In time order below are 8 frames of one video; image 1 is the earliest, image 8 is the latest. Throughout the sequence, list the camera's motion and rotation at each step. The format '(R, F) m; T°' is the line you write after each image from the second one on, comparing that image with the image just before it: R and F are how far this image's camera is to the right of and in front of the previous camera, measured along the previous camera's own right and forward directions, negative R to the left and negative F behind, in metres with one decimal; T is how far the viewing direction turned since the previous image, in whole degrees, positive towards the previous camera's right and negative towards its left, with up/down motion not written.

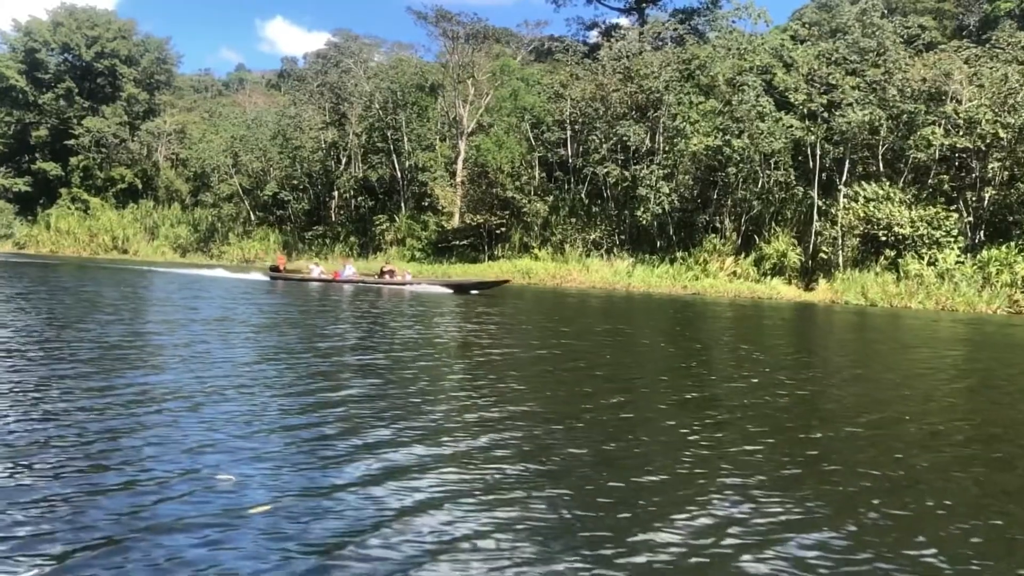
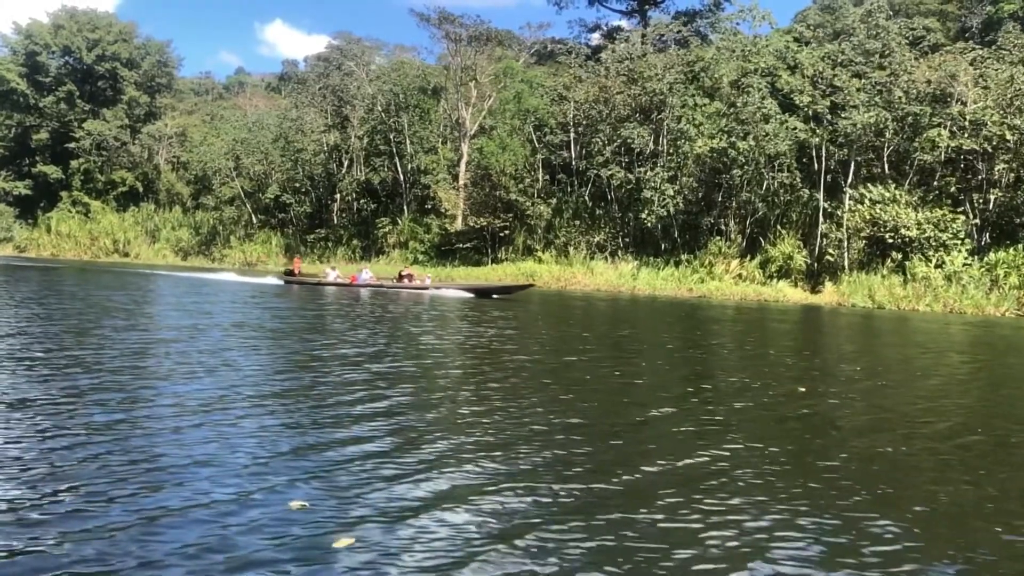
(-0.2, +0.1) m; 0°
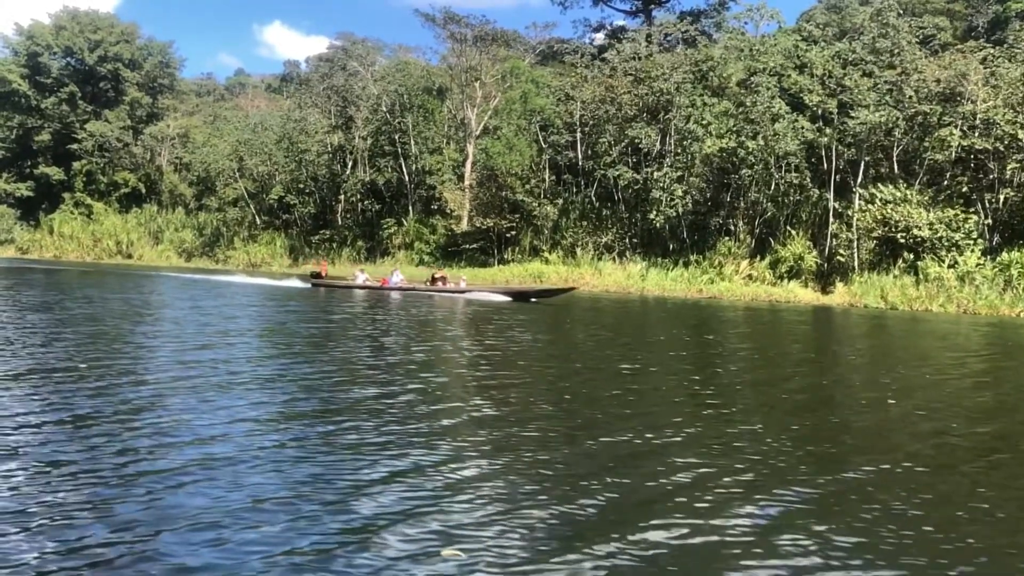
(-0.3, +0.2) m; 0°
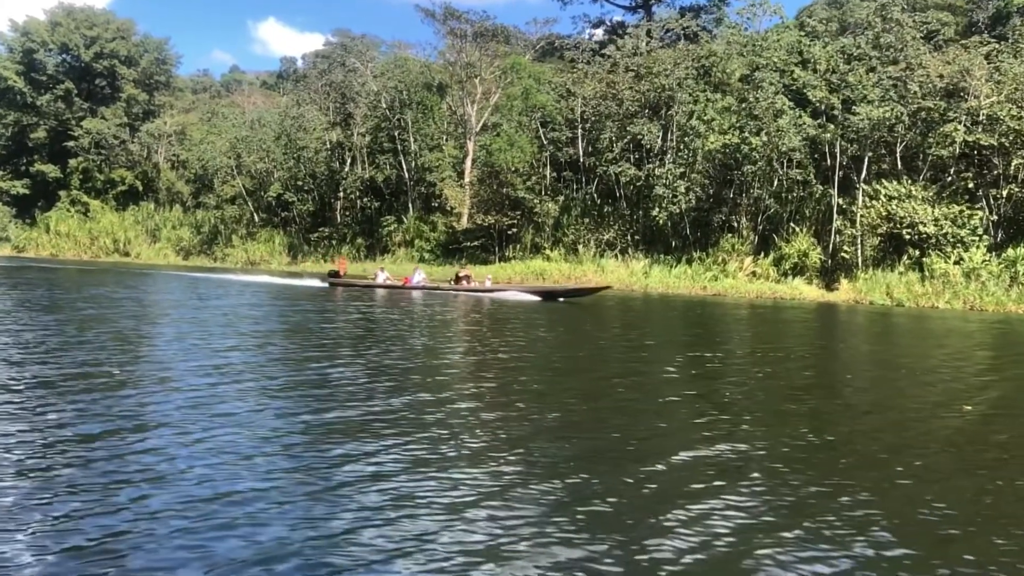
(-0.2, +0.2) m; 0°
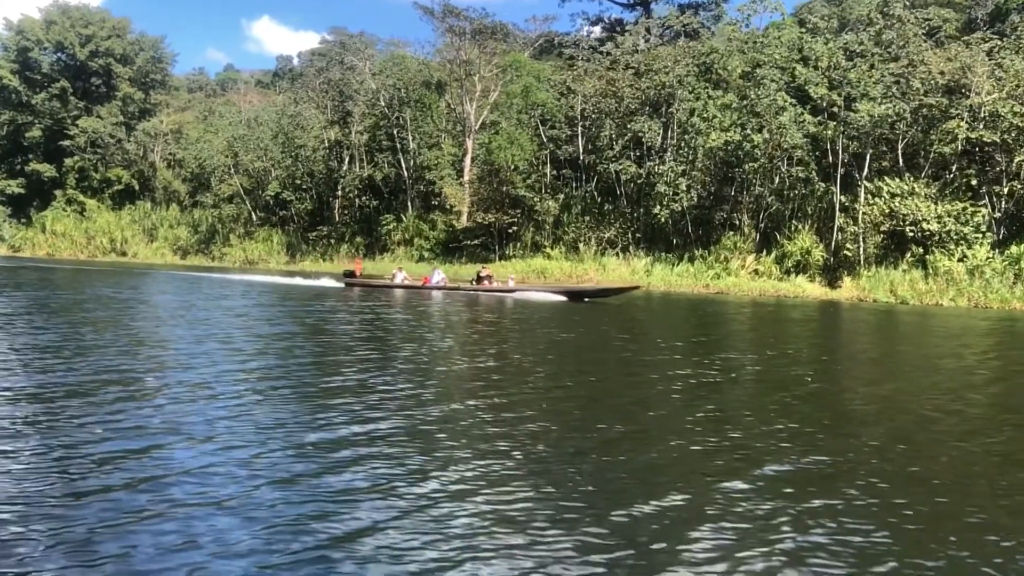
(-0.2, +0.2) m; 0°
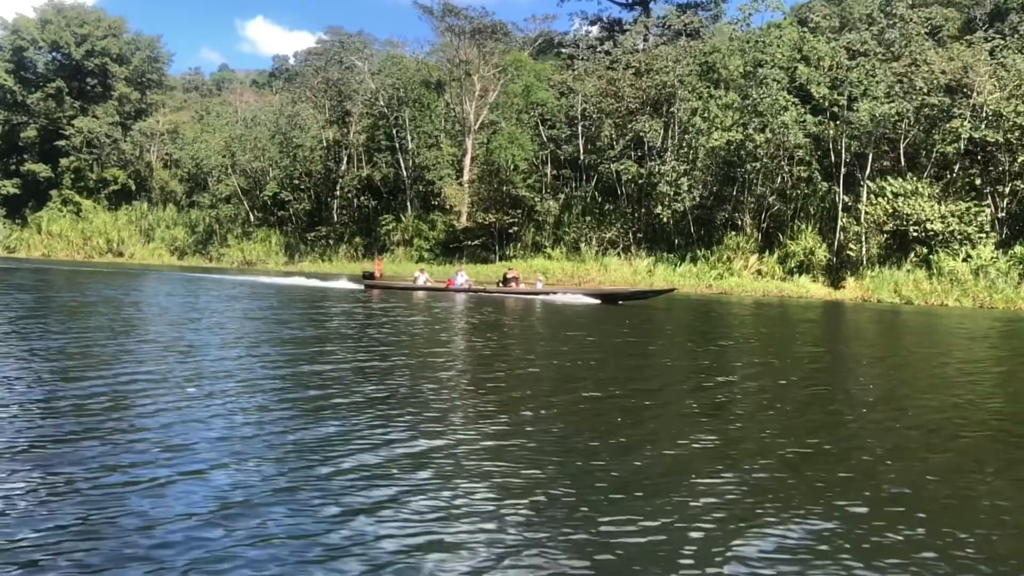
(-0.2, +0.2) m; 0°
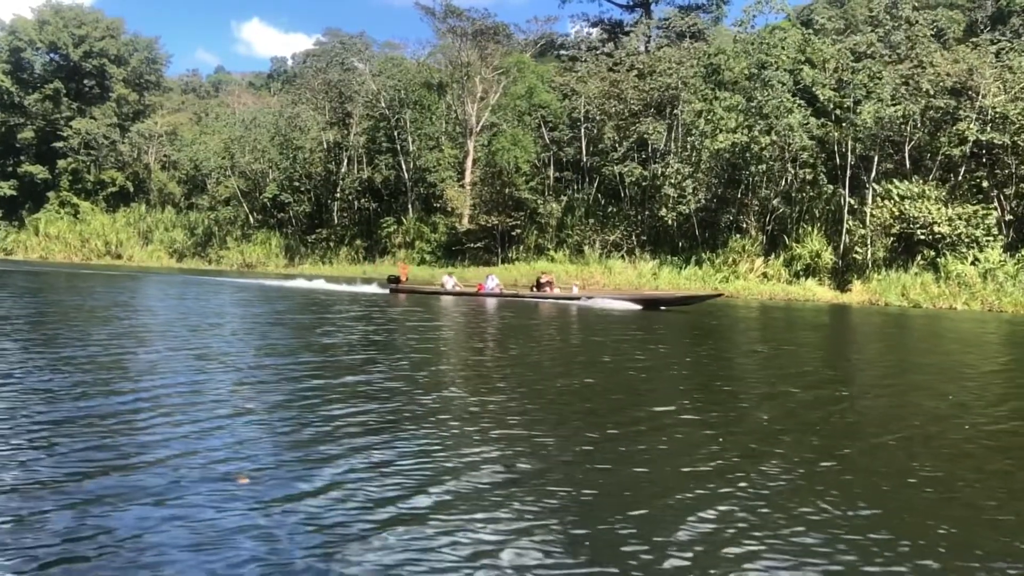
(-0.3, +0.2) m; 0°
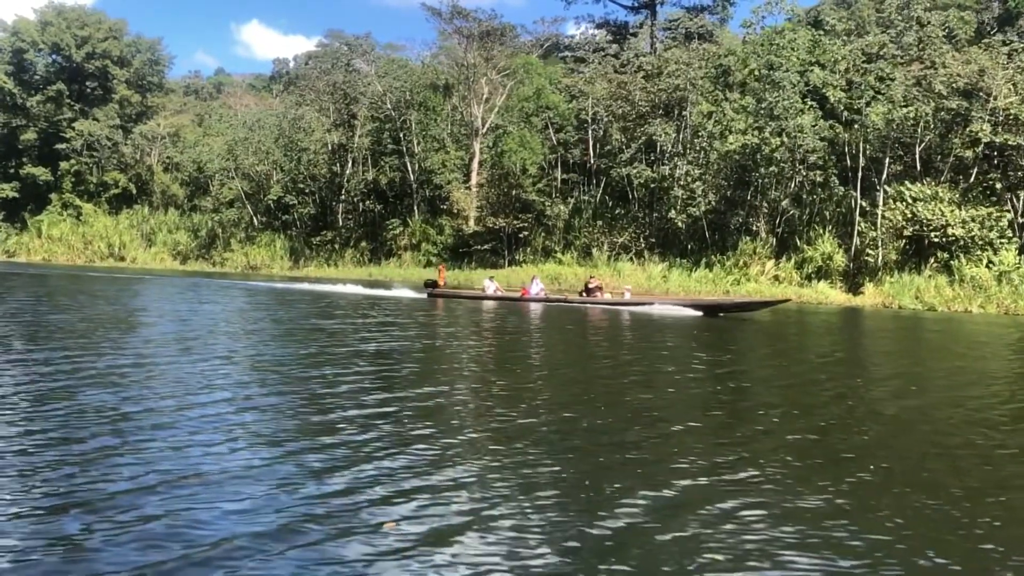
(-0.3, +0.2) m; 0°
